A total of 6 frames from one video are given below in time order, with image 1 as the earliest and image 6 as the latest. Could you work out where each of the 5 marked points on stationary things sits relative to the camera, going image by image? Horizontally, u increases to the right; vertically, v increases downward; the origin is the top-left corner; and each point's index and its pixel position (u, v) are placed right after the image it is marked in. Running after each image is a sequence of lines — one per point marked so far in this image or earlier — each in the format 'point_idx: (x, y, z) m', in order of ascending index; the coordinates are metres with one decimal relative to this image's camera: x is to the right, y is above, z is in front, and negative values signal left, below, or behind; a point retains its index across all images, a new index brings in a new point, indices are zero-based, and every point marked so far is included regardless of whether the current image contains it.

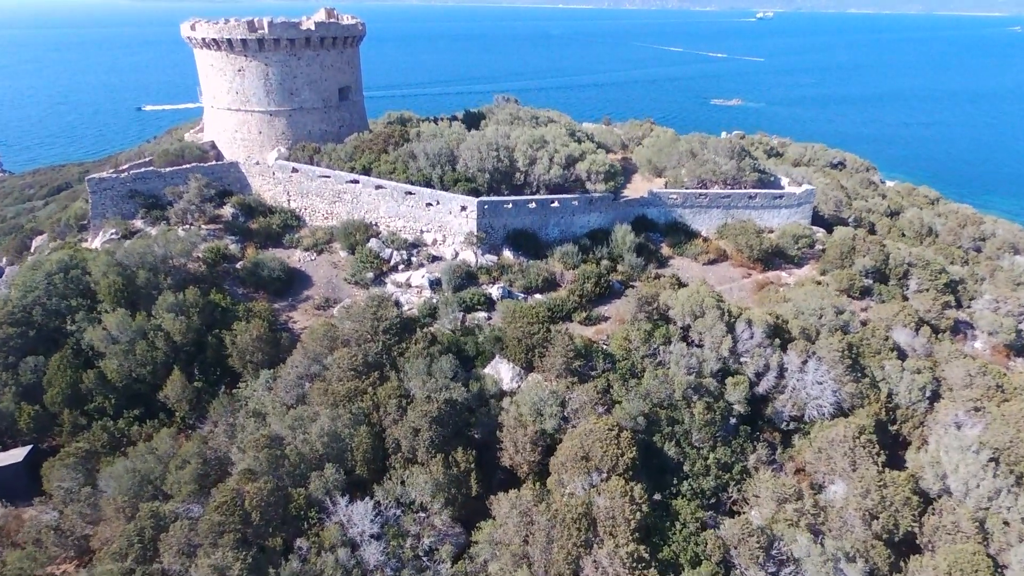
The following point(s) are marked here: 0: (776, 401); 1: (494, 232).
0: (+6.6, -2.8, +16.0) m
1: (-0.5, +1.7, +19.2) m
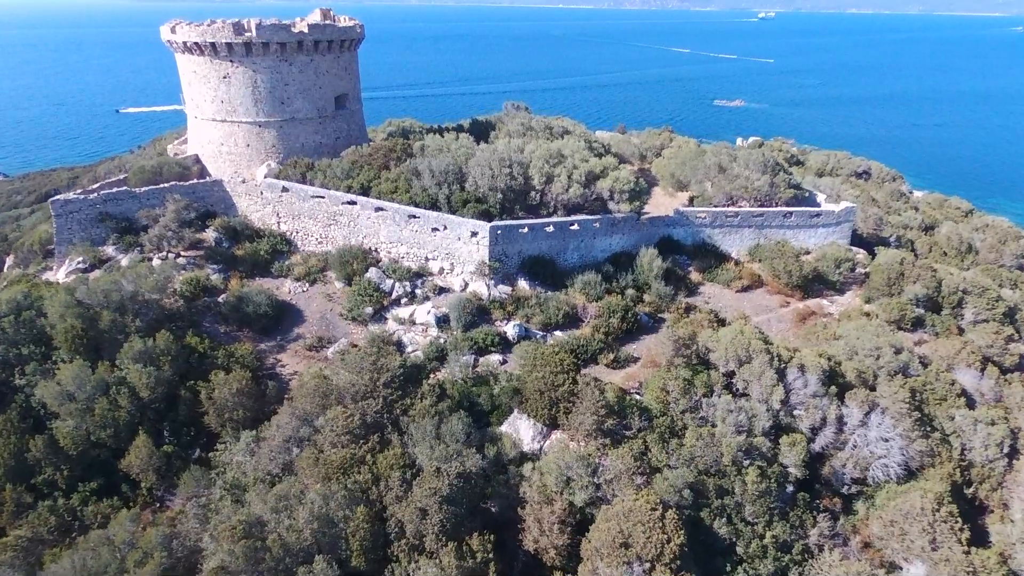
0: (+7.0, -3.8, +14.0) m
1: (-0.1, +0.8, +17.2) m
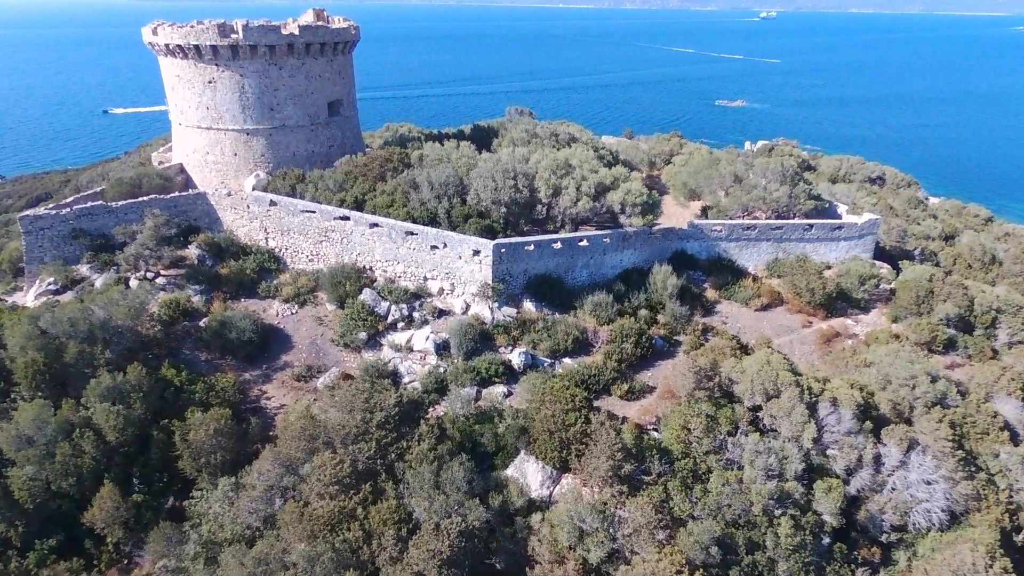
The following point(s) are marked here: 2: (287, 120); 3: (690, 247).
0: (+7.1, -4.3, +12.8) m
1: (0.0, +0.2, +15.9) m
2: (-6.7, +5.0, +19.1) m
3: (+5.6, +1.3, +20.0) m
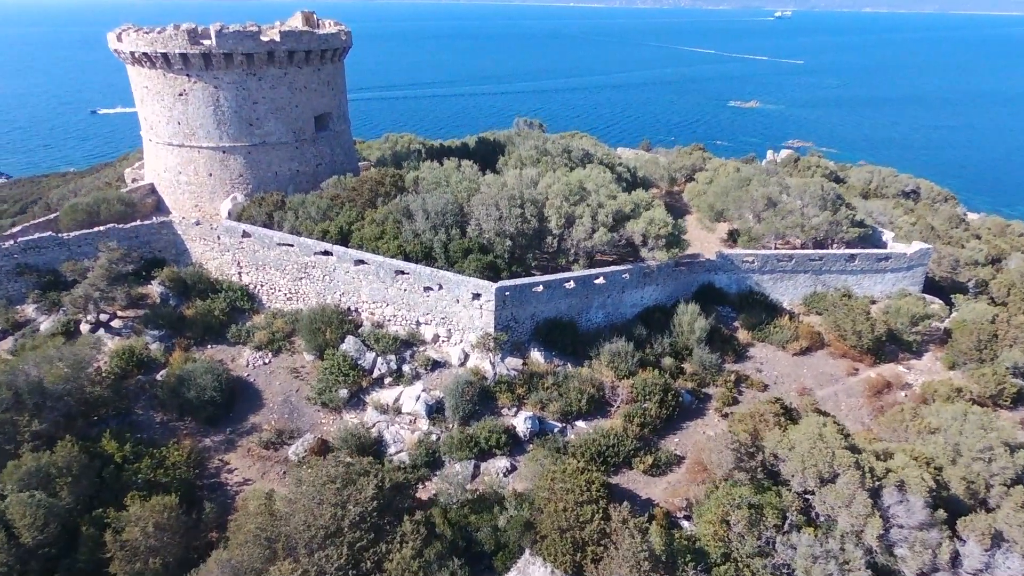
0: (+7.2, -5.4, +10.6) m
1: (+0.1, -0.8, +13.8) m
2: (-6.5, +4.0, +17.1) m
3: (+5.7, +0.2, +17.8) m
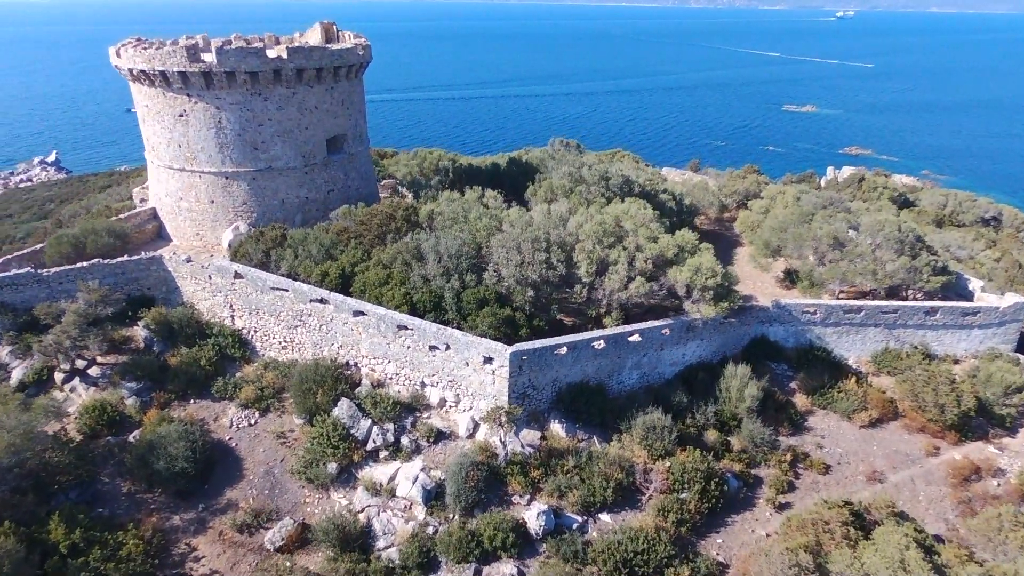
0: (+7.1, -6.7, +8.3) m
1: (+0.5, -1.9, +12.0) m
2: (-5.8, +3.1, +15.7) m
3: (+6.3, -1.1, +15.6) m
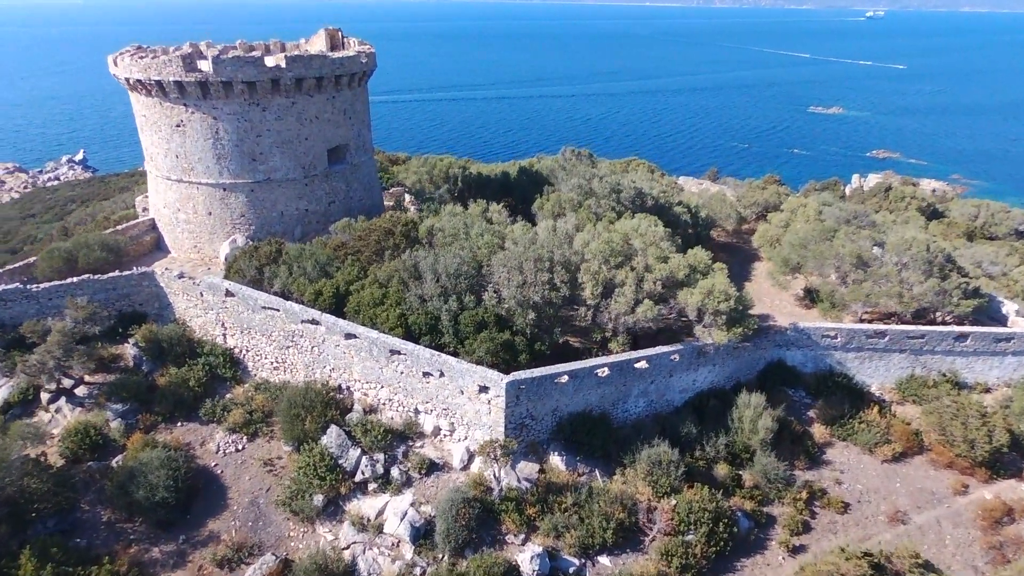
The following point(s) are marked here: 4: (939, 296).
0: (+6.9, -7.3, +7.4) m
1: (+0.4, -2.4, +11.3) m
2: (-5.6, +2.7, +15.2) m
3: (+6.4, -1.6, +14.7) m
4: (+10.1, -0.2, +15.2) m
